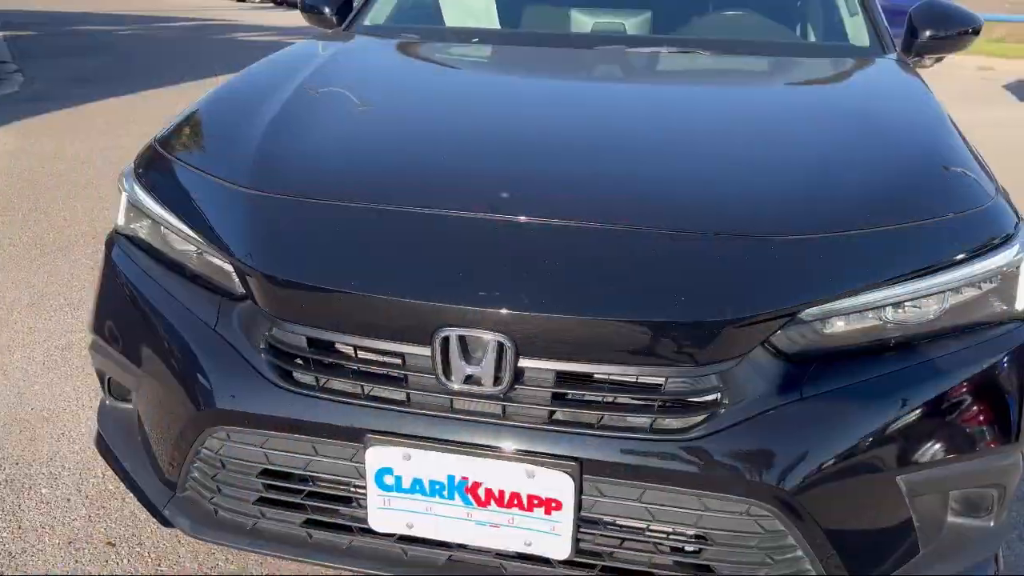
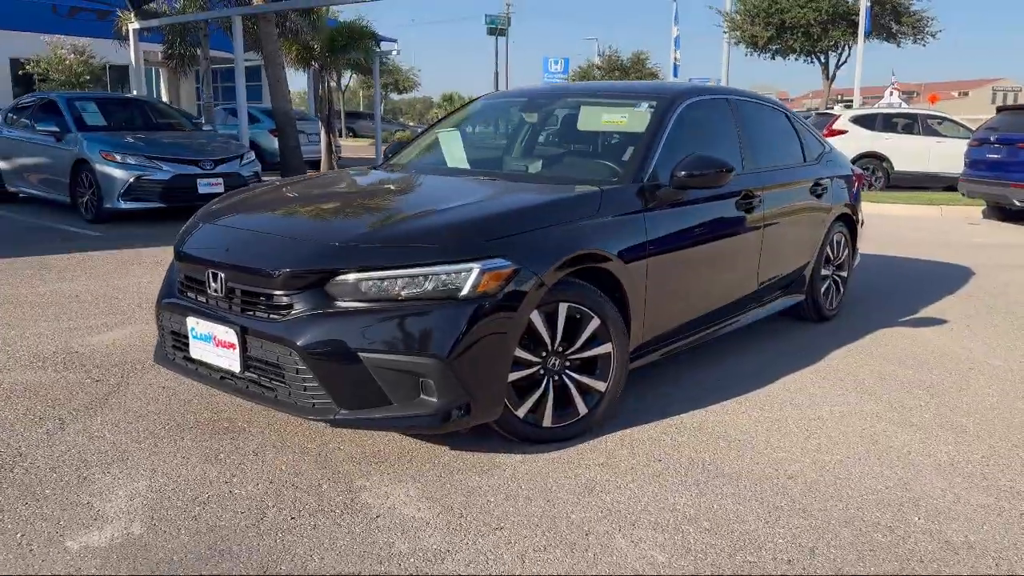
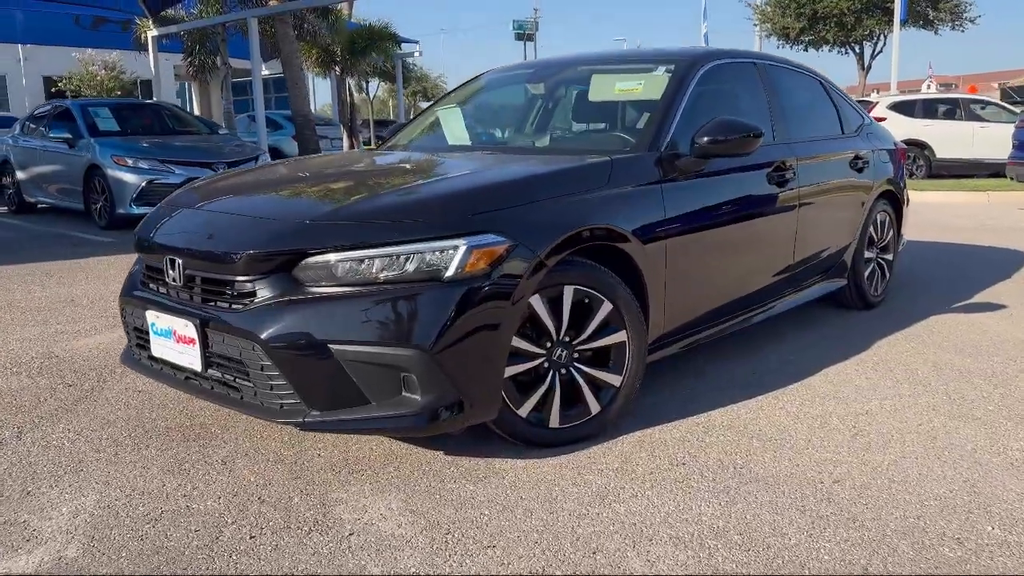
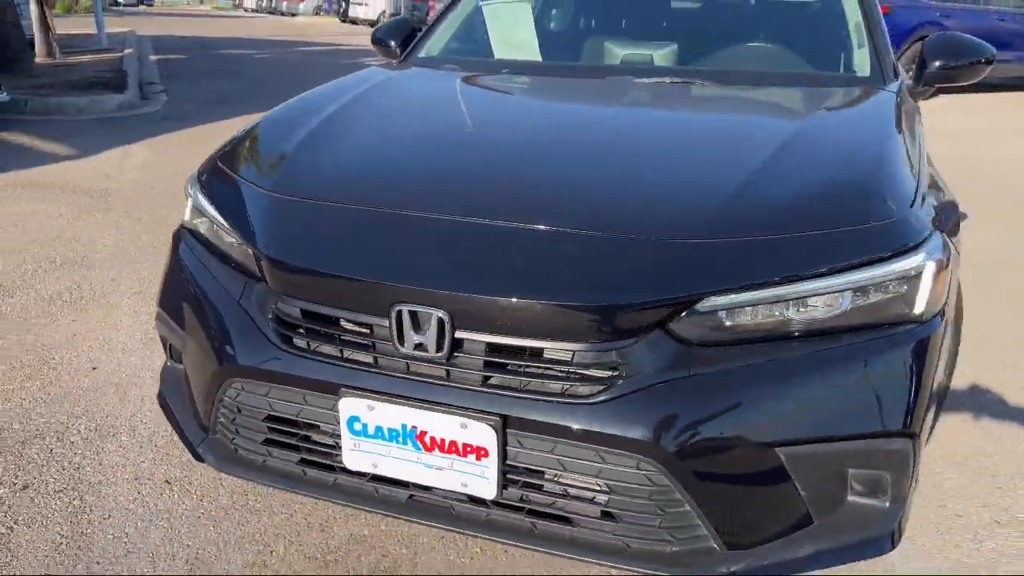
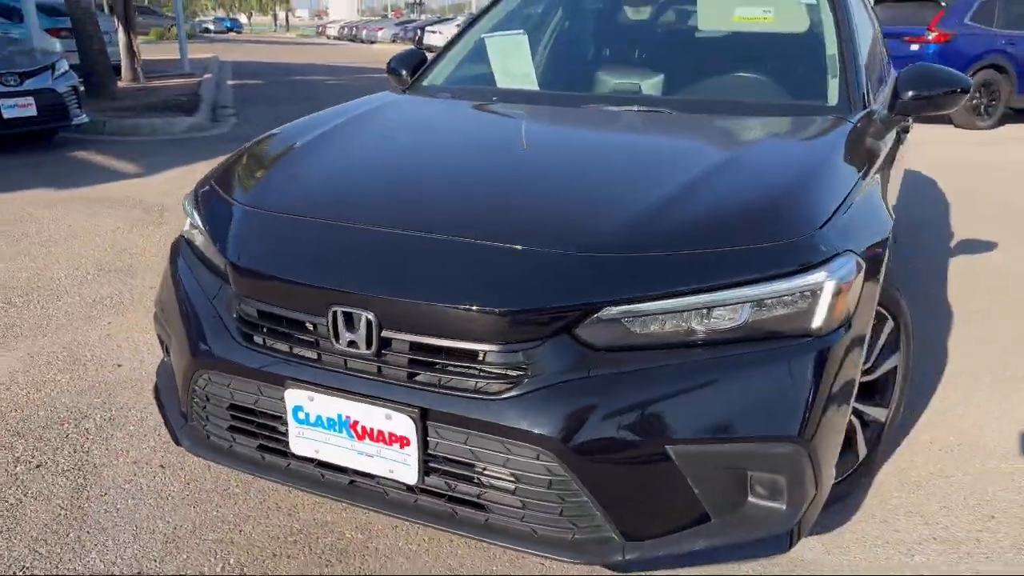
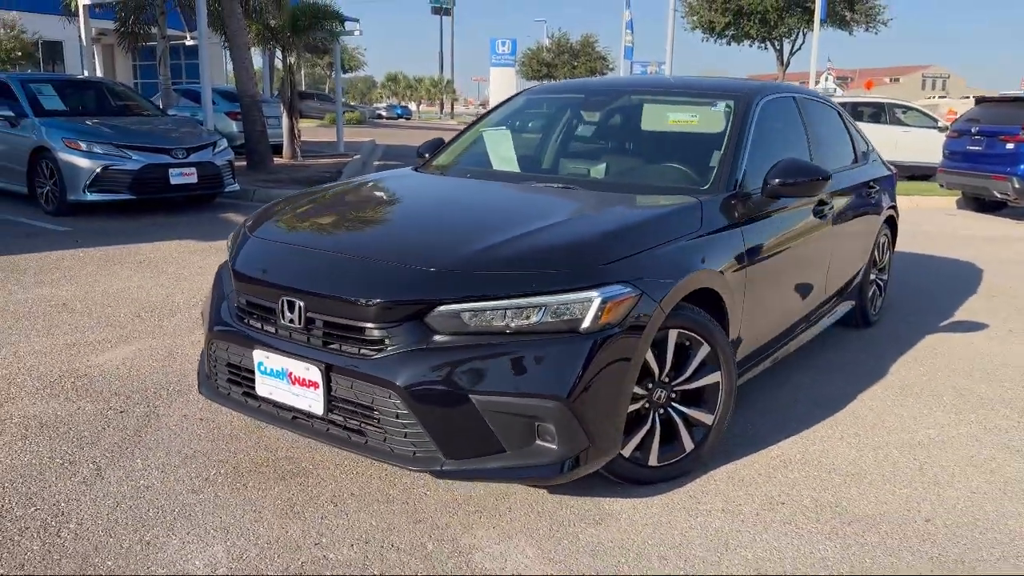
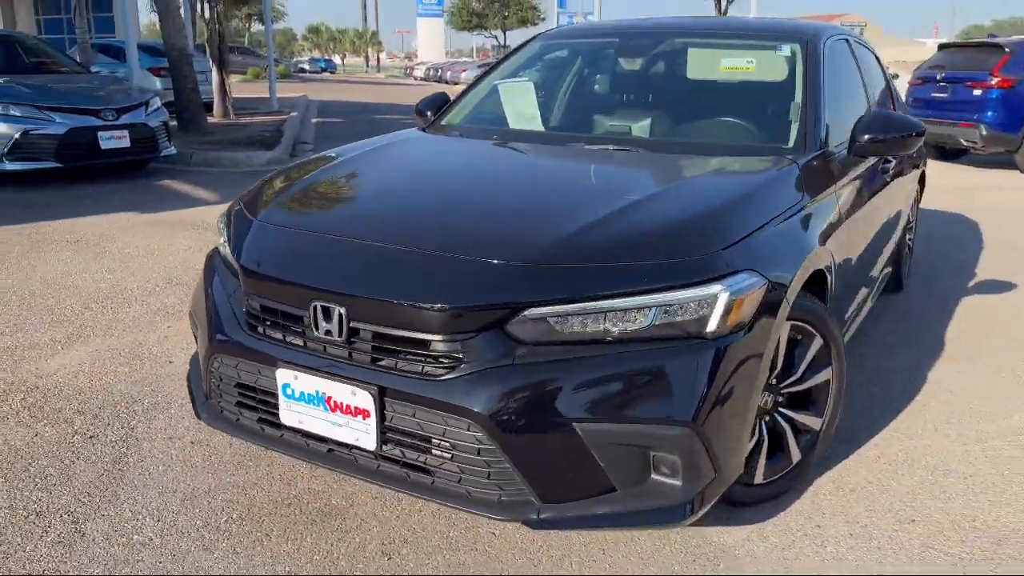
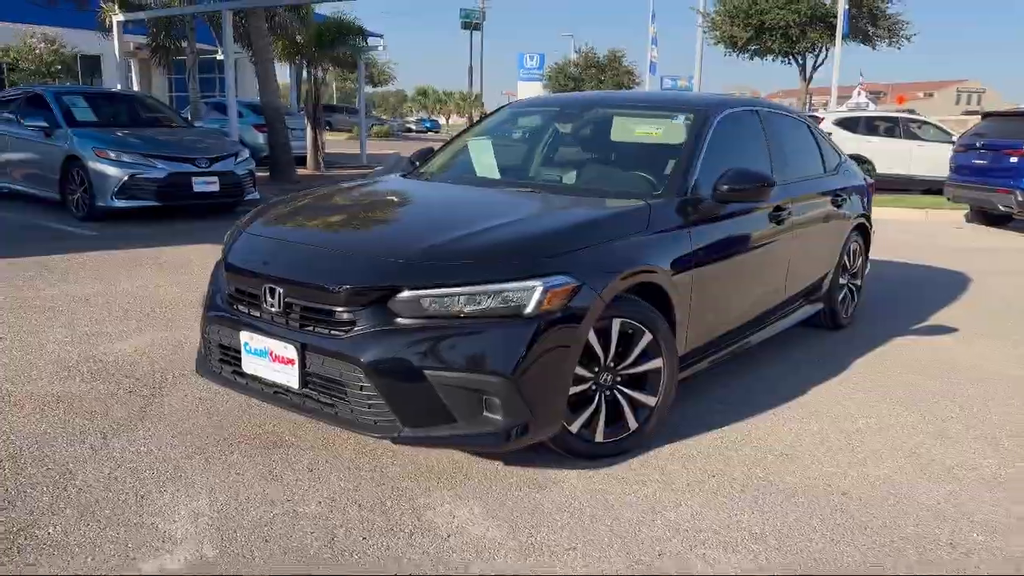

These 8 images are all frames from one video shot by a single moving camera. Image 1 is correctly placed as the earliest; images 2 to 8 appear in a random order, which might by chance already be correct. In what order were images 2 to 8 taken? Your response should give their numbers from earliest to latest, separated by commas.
4, 5, 7, 6, 8, 2, 3
